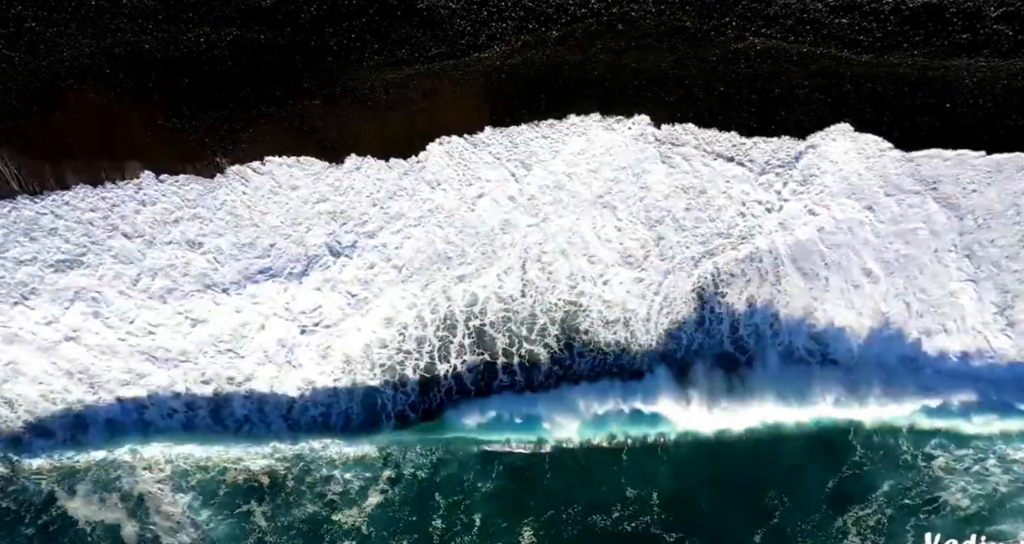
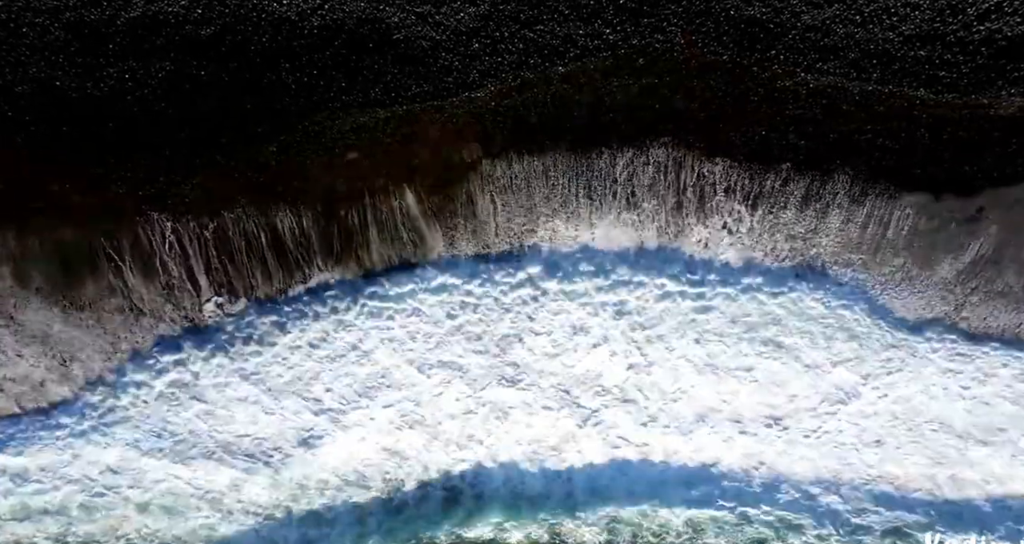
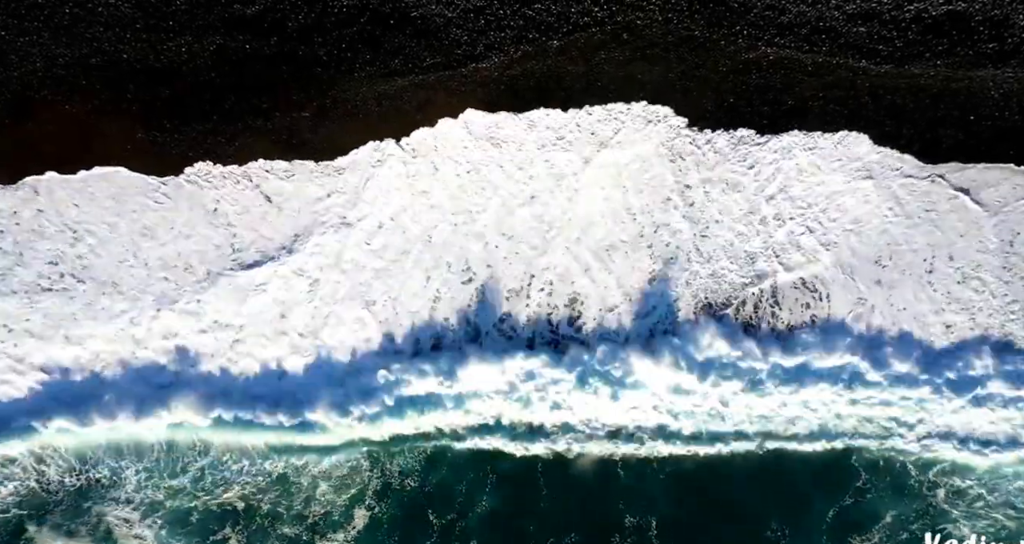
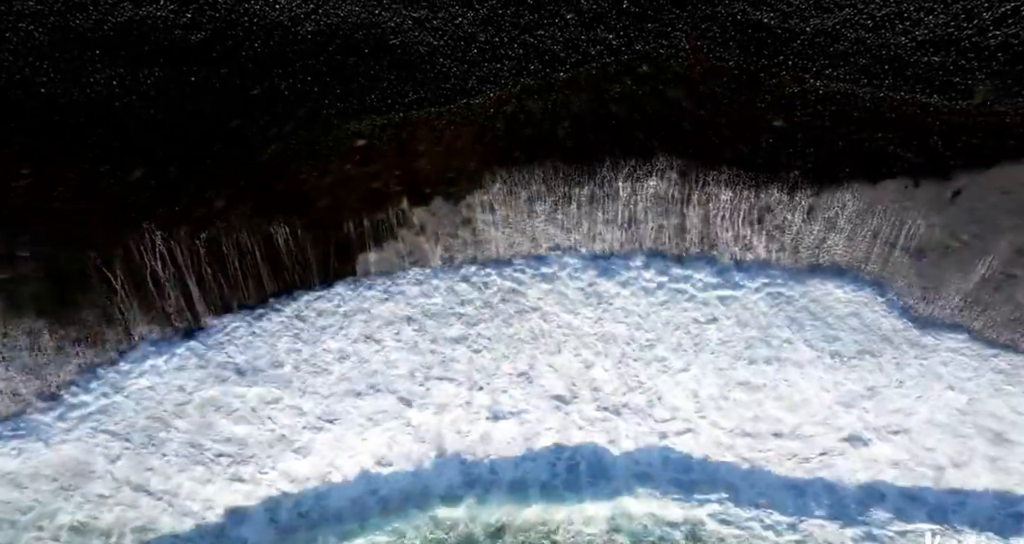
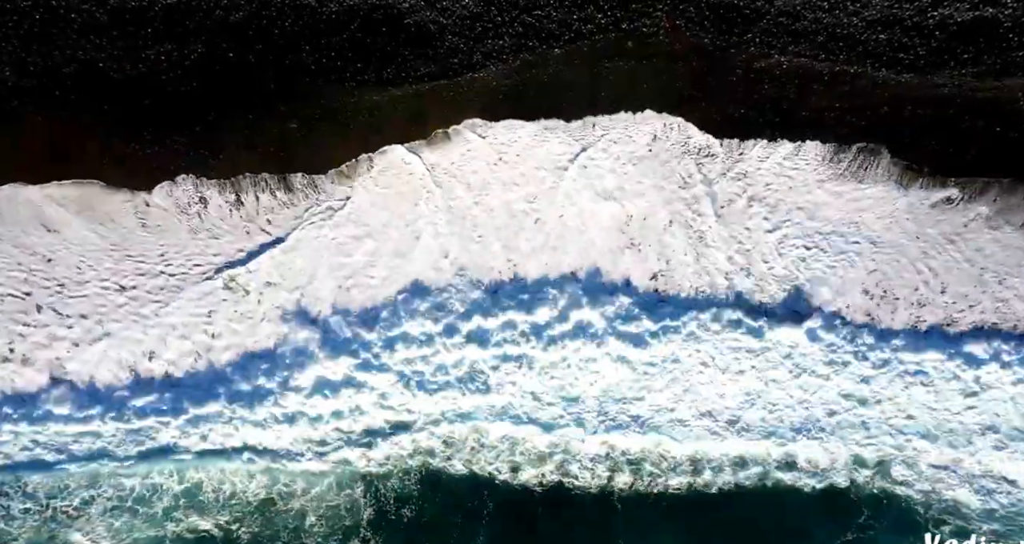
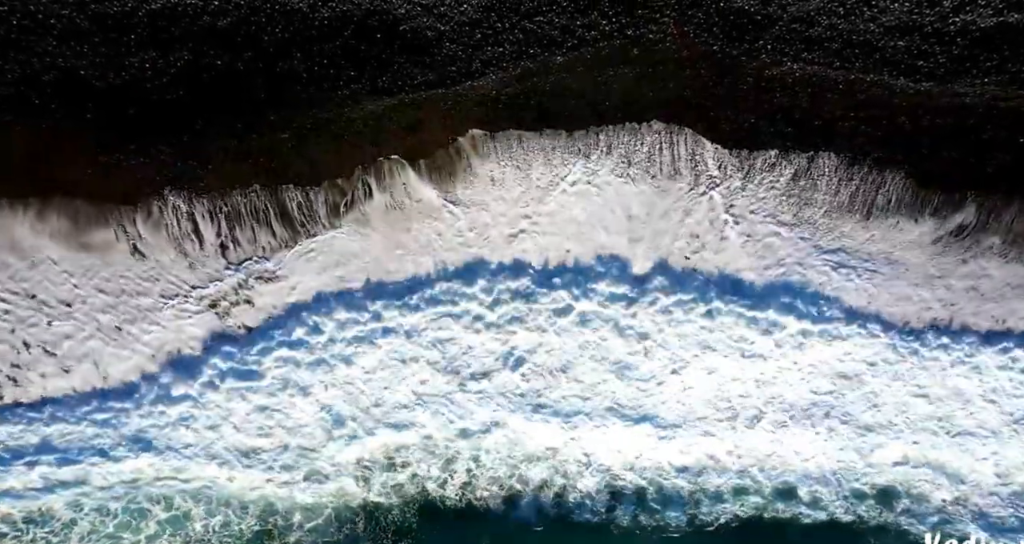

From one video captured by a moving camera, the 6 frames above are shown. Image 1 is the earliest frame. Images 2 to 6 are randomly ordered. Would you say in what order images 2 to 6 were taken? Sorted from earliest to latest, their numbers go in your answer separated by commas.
3, 5, 6, 2, 4
